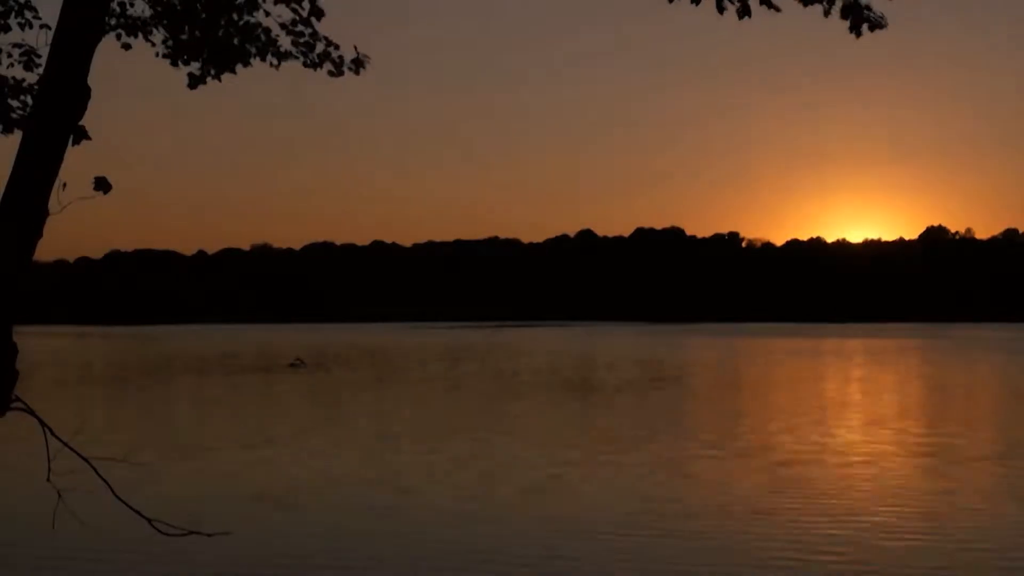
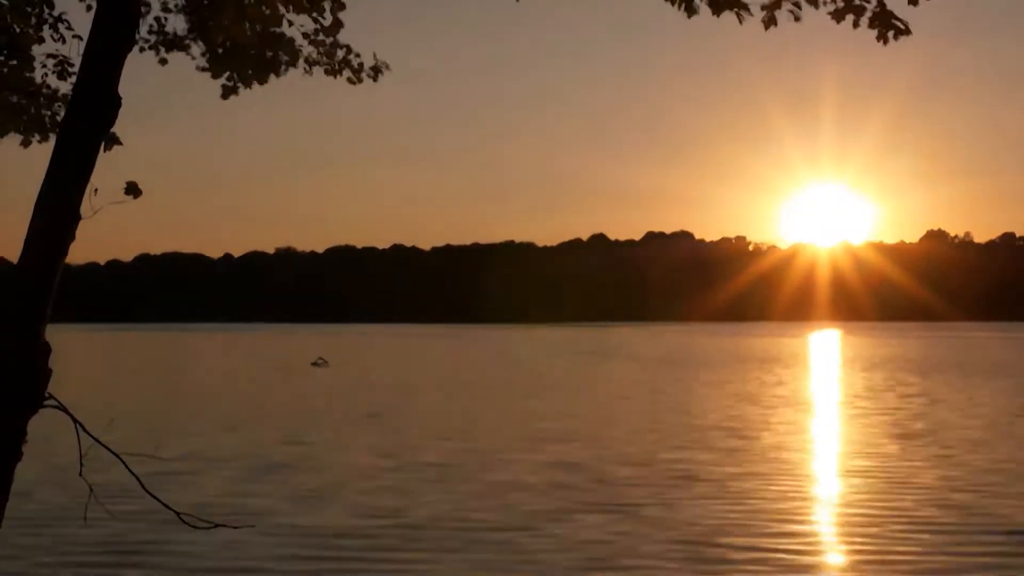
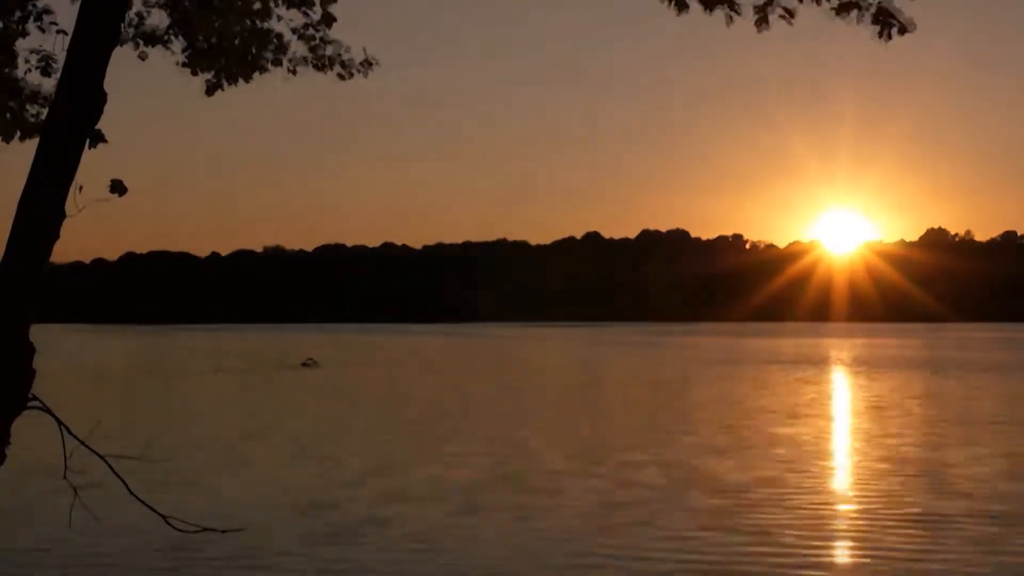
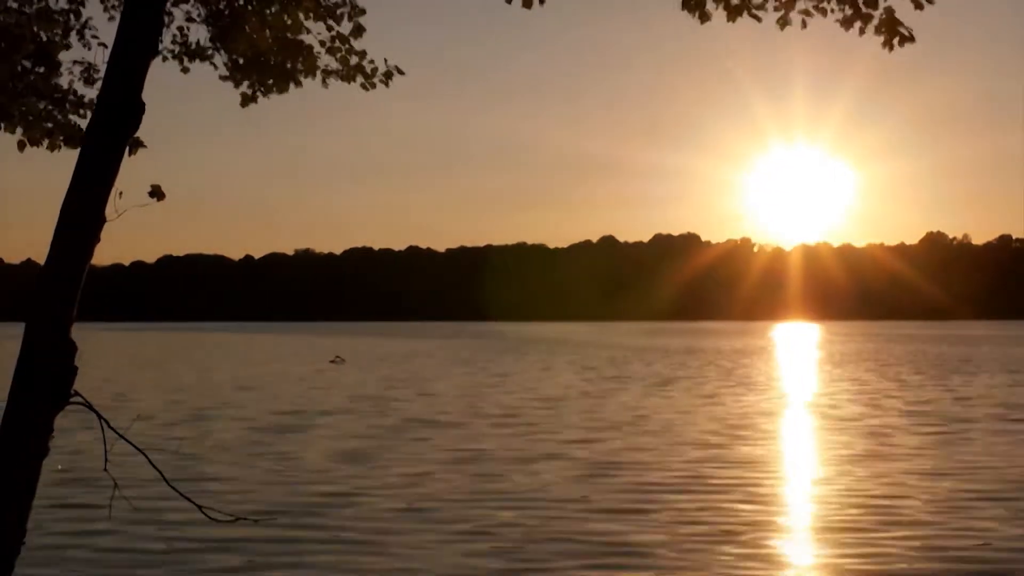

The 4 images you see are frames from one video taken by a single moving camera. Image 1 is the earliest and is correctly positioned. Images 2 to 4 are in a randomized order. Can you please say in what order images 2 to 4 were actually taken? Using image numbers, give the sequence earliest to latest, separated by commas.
3, 2, 4
